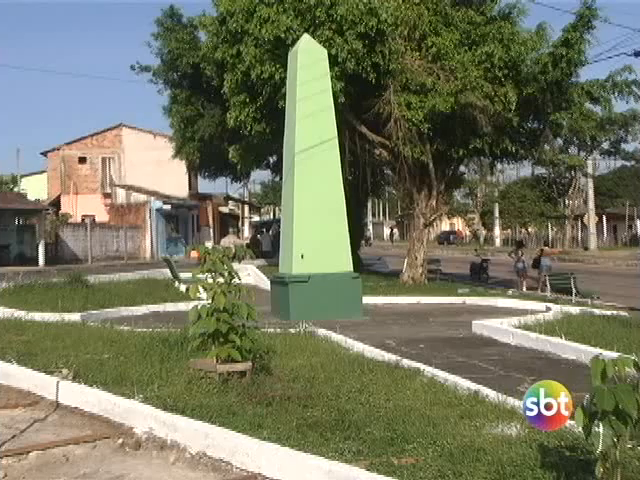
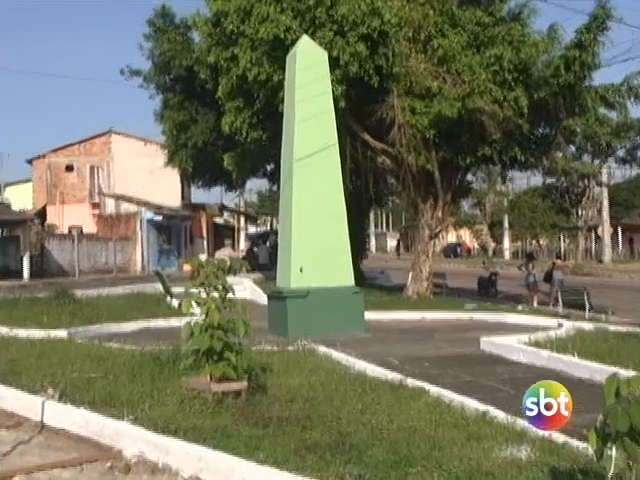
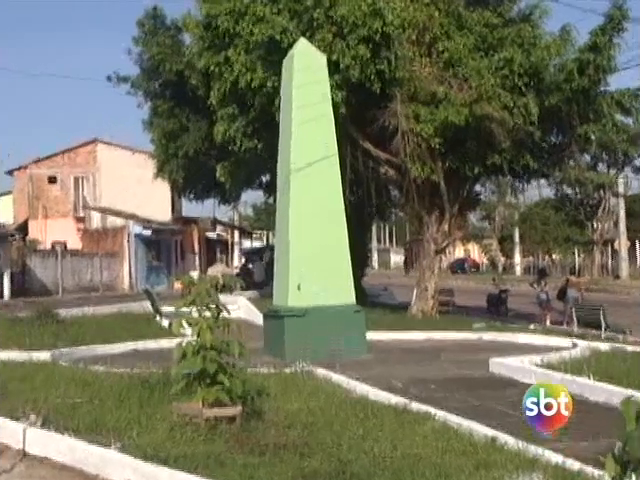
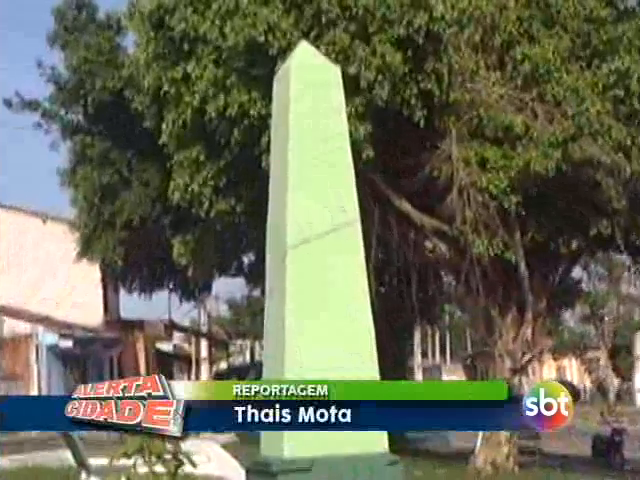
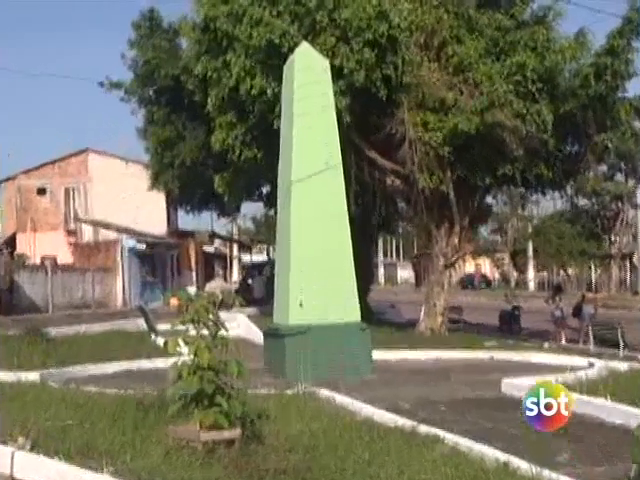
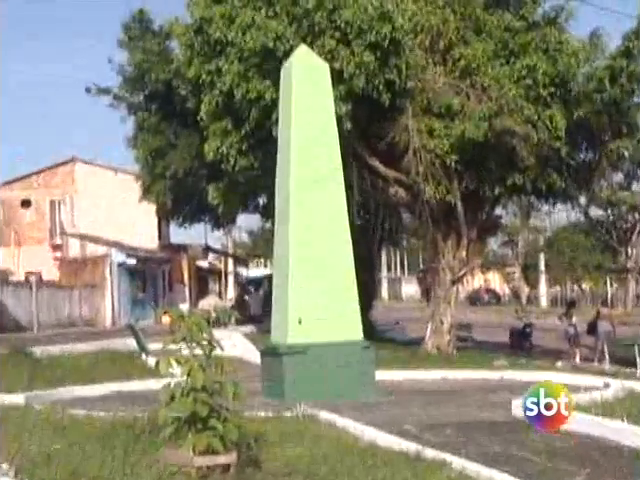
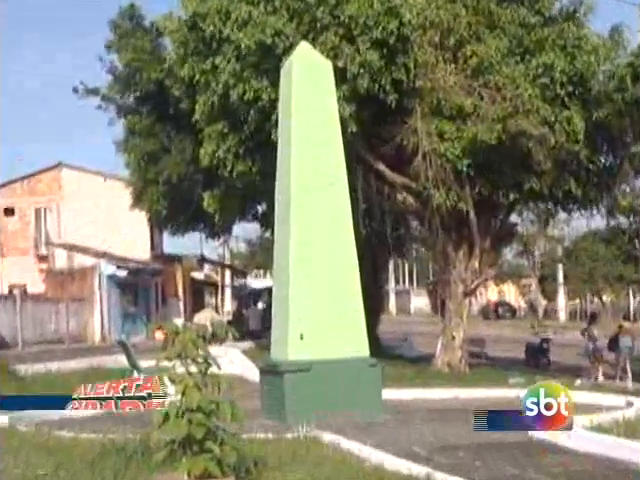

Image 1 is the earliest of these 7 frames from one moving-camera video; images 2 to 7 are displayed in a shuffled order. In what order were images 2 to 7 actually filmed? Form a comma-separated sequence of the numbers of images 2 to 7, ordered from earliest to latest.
2, 3, 5, 6, 7, 4
